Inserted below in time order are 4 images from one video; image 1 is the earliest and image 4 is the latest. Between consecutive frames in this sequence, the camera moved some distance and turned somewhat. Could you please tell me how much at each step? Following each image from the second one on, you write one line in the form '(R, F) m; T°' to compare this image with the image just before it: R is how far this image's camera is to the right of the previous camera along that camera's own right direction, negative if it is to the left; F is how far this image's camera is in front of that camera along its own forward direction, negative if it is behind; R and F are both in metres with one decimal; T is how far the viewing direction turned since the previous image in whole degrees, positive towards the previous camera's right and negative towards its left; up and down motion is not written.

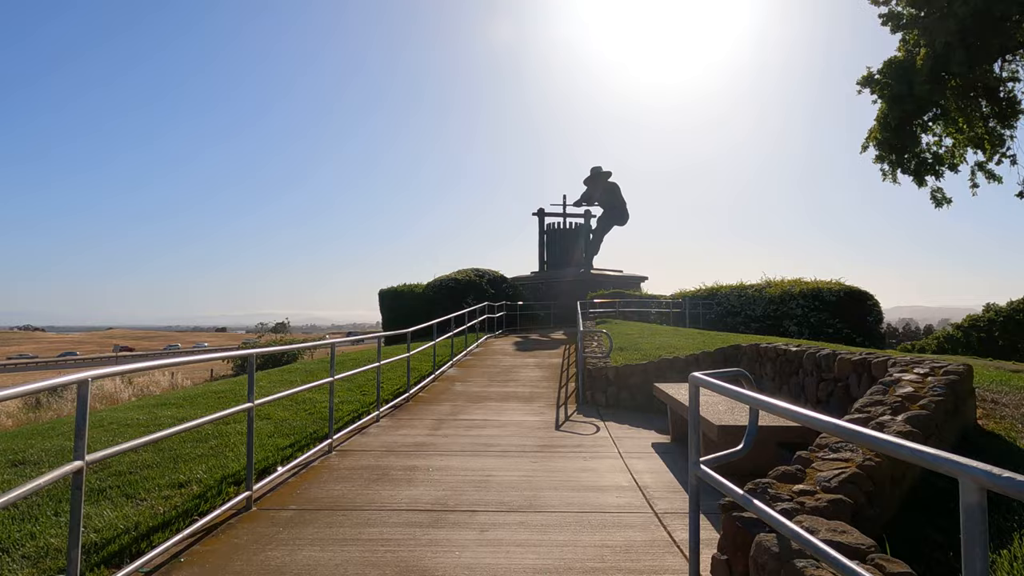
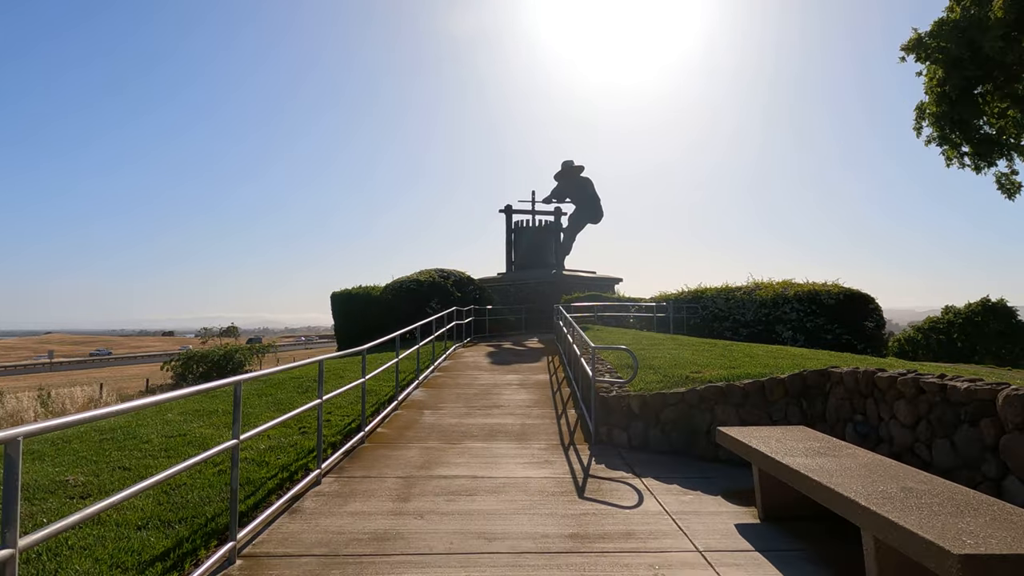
(-0.3, +2.3) m; +4°
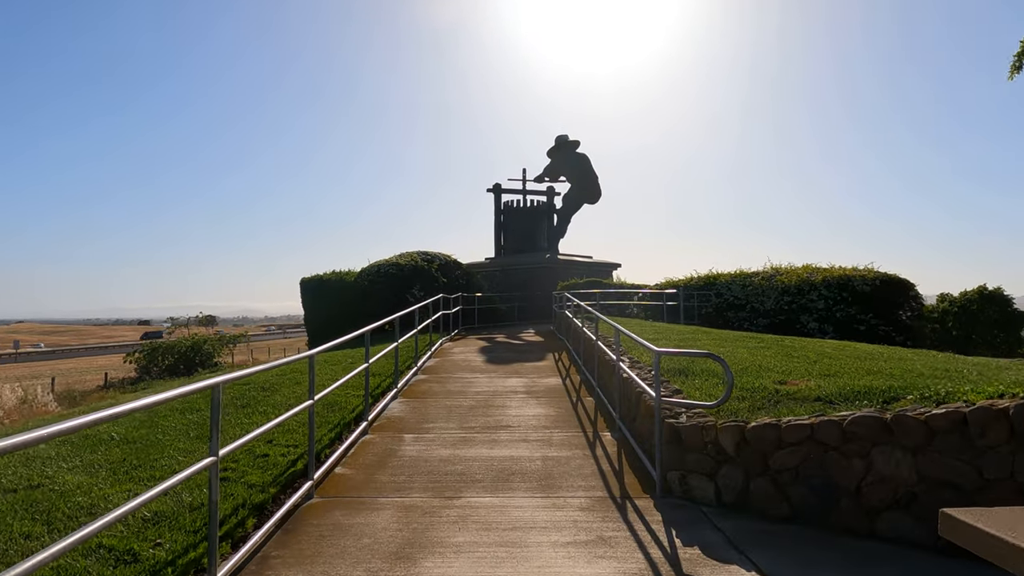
(-0.3, +2.4) m; +2°
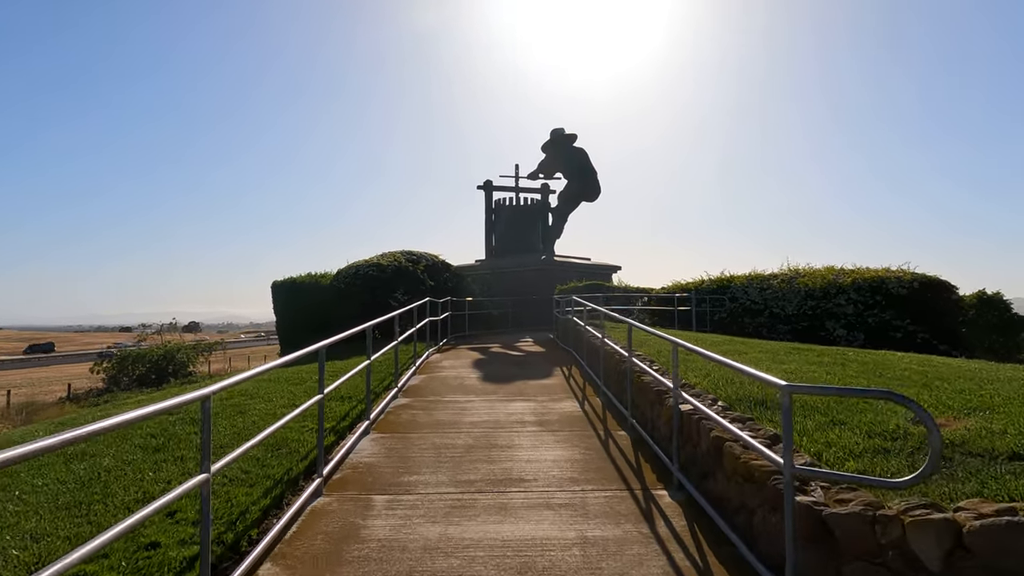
(-0.2, +1.9) m; +1°
